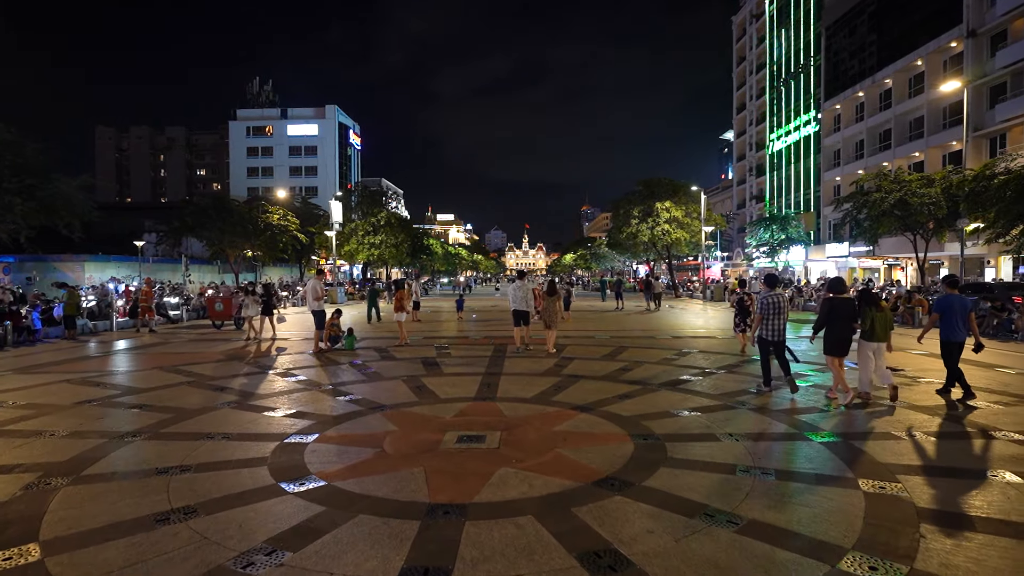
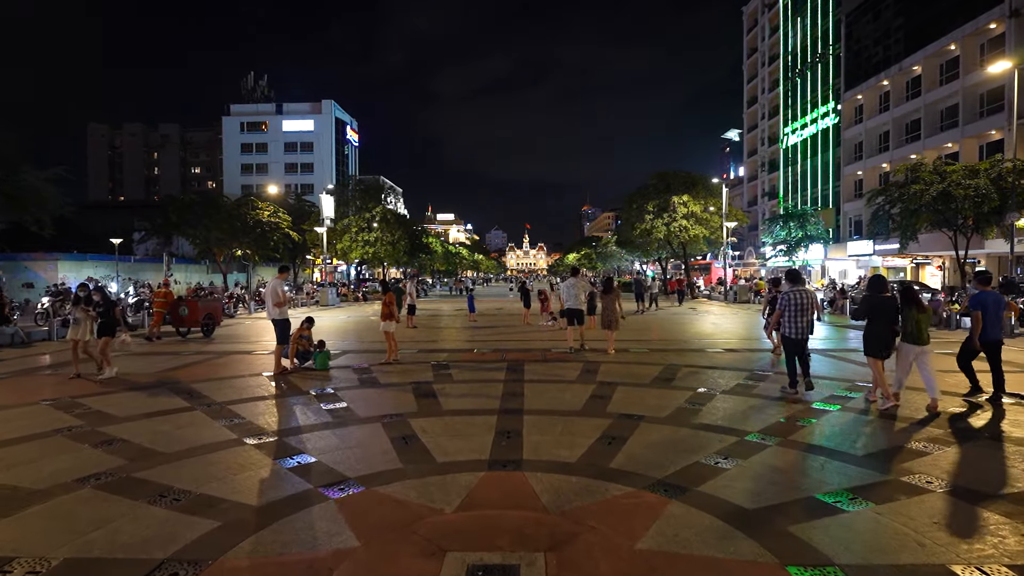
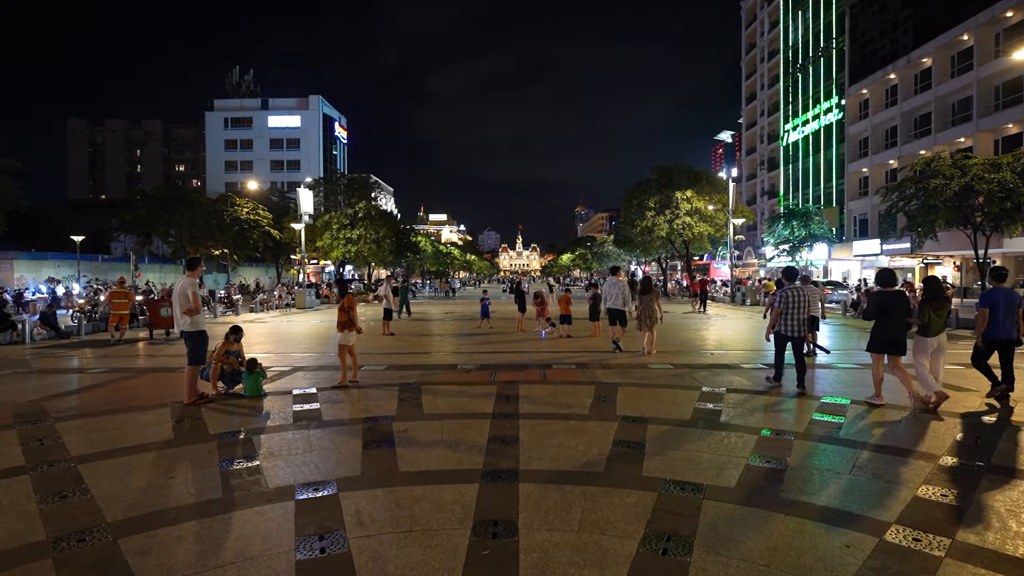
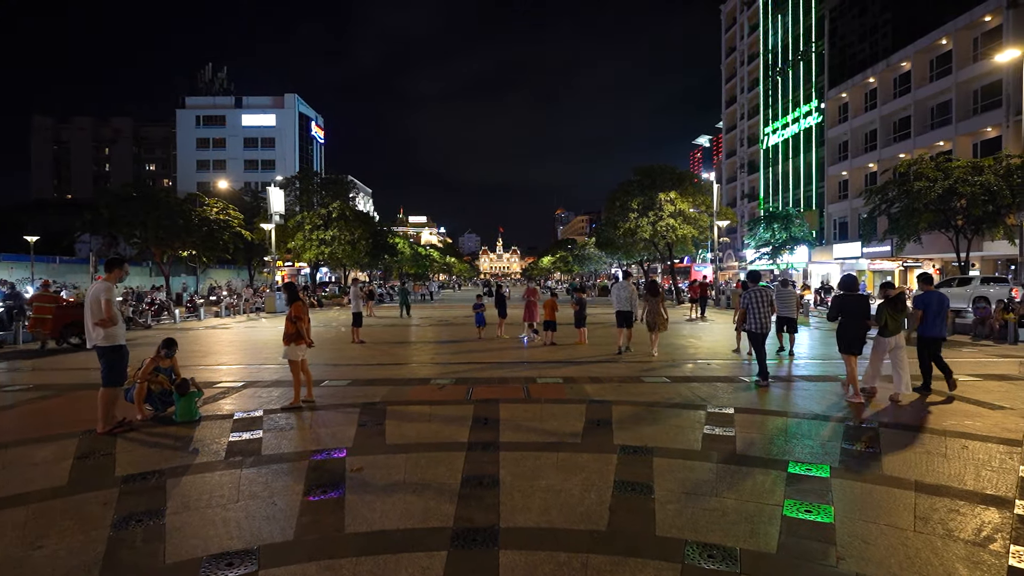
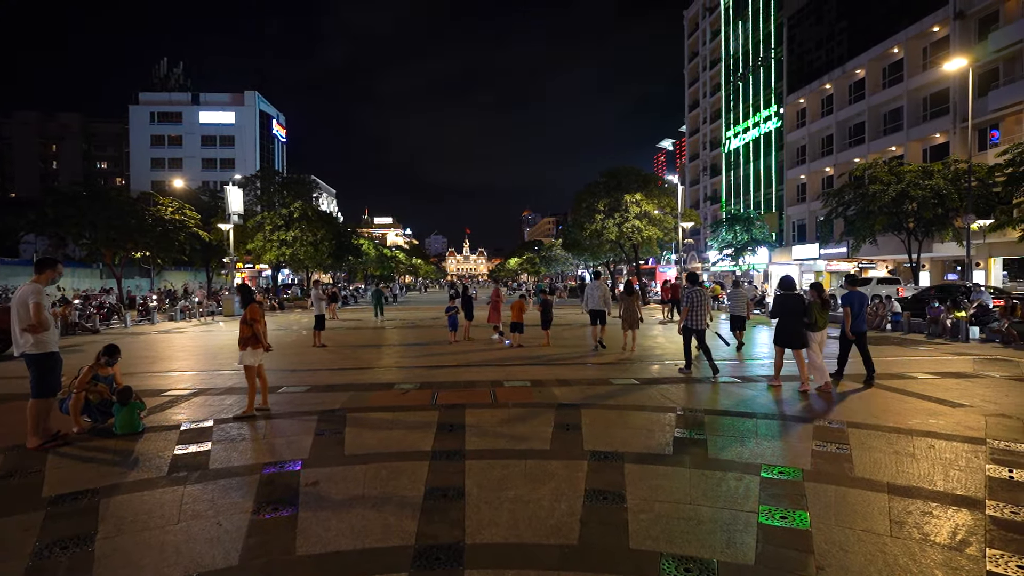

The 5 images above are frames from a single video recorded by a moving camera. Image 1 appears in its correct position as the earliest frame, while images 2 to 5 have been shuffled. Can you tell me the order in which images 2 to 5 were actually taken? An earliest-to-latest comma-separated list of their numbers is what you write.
2, 3, 4, 5
